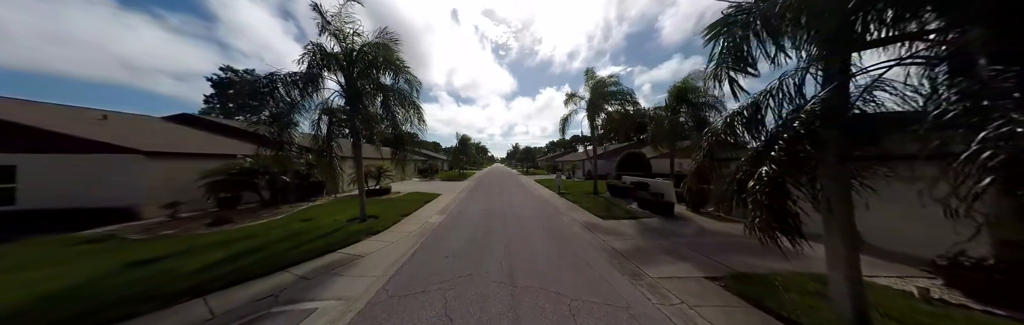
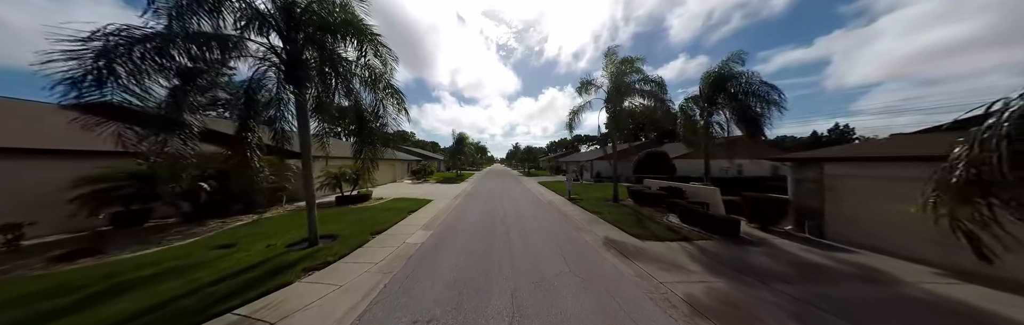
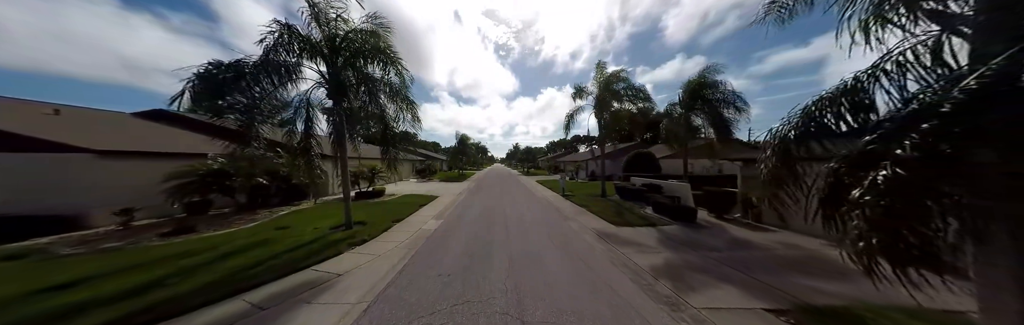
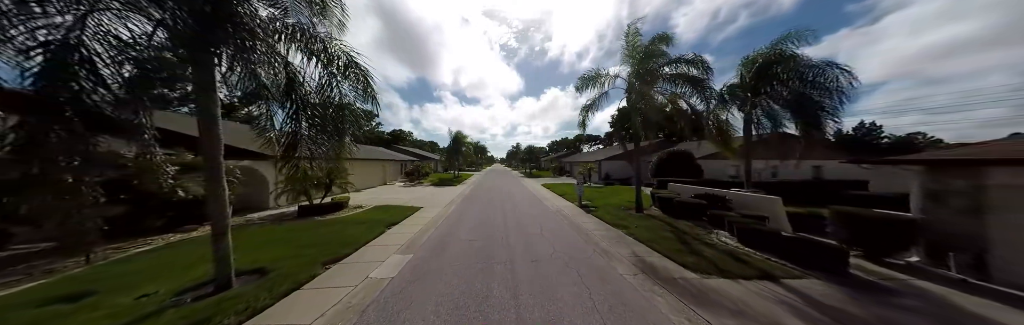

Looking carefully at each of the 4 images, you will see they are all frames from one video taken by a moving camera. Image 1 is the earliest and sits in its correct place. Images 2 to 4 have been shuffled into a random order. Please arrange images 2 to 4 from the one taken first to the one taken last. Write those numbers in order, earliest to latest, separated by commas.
3, 2, 4
